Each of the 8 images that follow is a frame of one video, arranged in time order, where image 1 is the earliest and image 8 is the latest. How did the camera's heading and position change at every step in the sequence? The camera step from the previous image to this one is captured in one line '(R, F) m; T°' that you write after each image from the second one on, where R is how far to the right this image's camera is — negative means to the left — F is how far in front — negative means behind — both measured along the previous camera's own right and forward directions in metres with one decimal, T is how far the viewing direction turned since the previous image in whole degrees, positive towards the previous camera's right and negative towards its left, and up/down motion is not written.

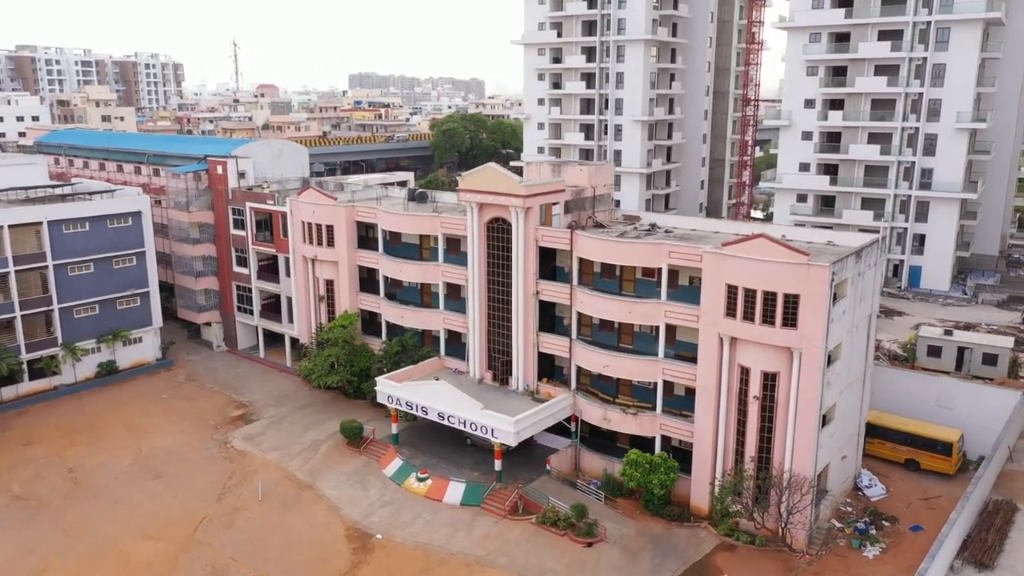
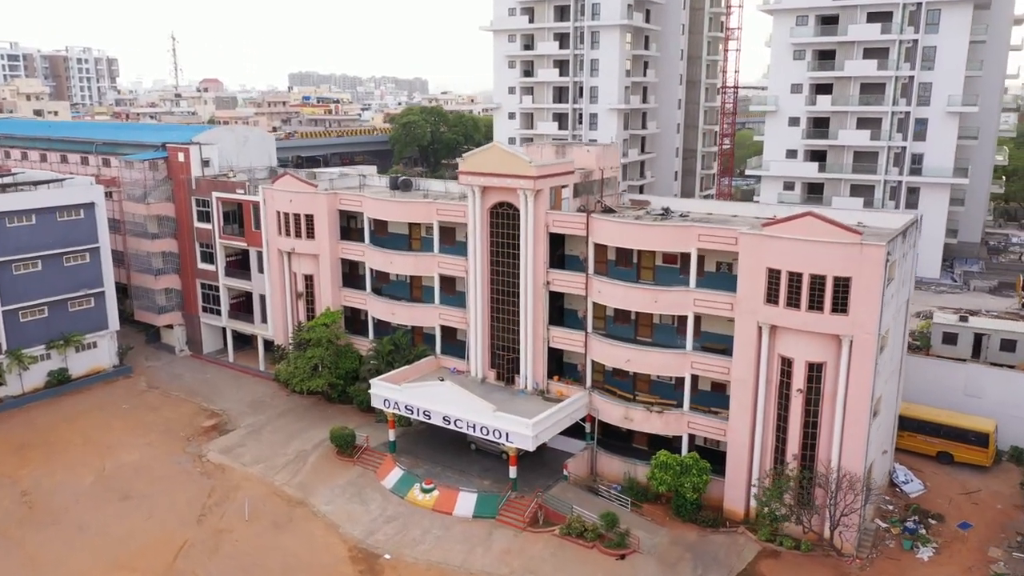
(-3.2, +3.7) m; +4°
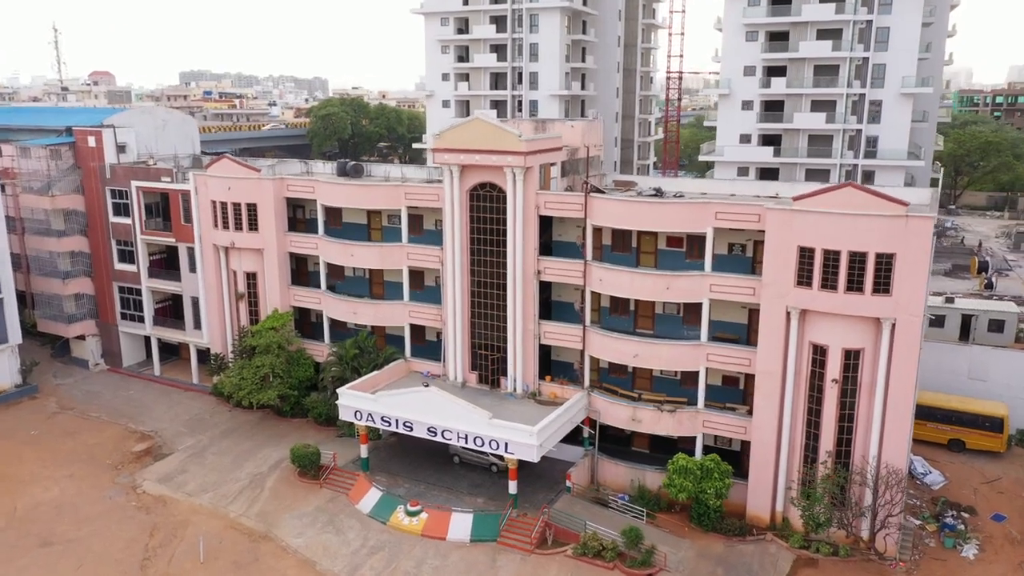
(-3.6, +4.7) m; +7°
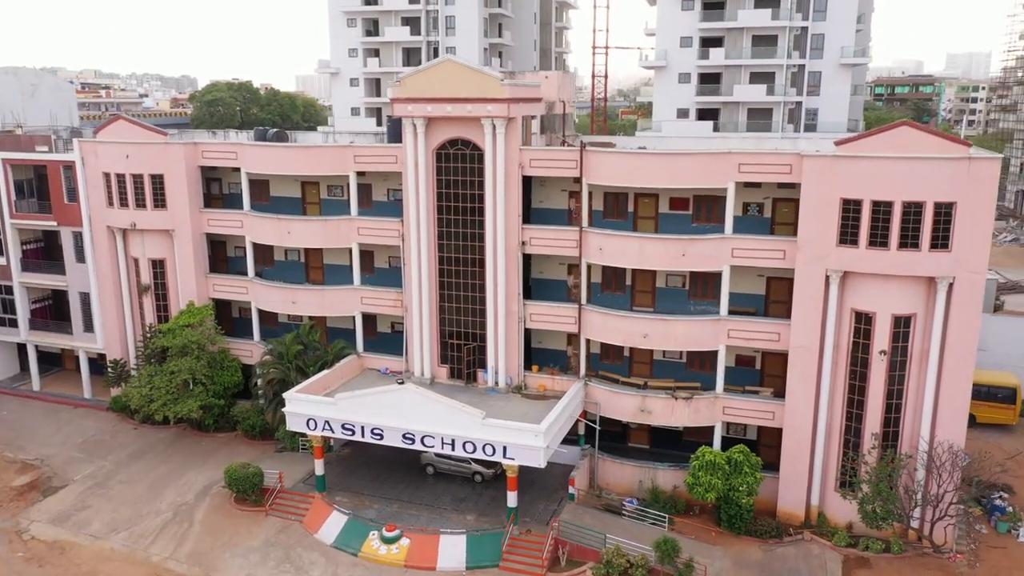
(-3.7, +5.9) m; +8°
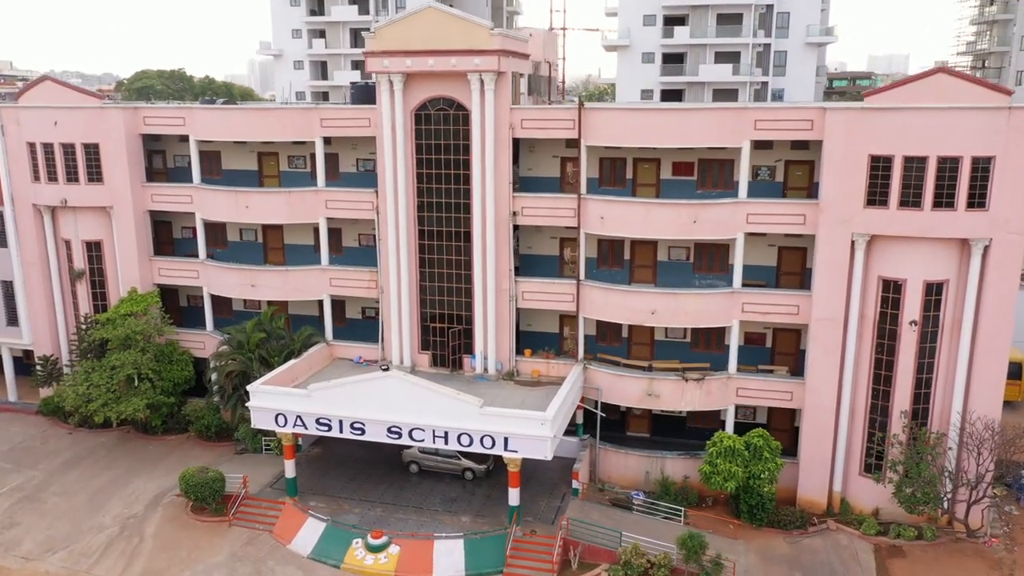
(-1.8, +3.1) m; +4°
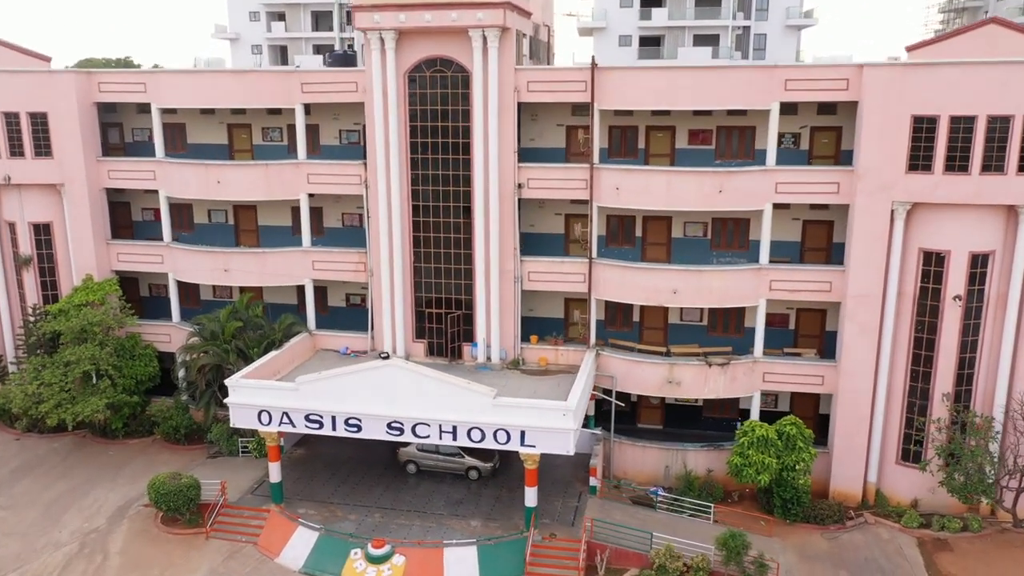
(-1.7, +2.6) m; +3°
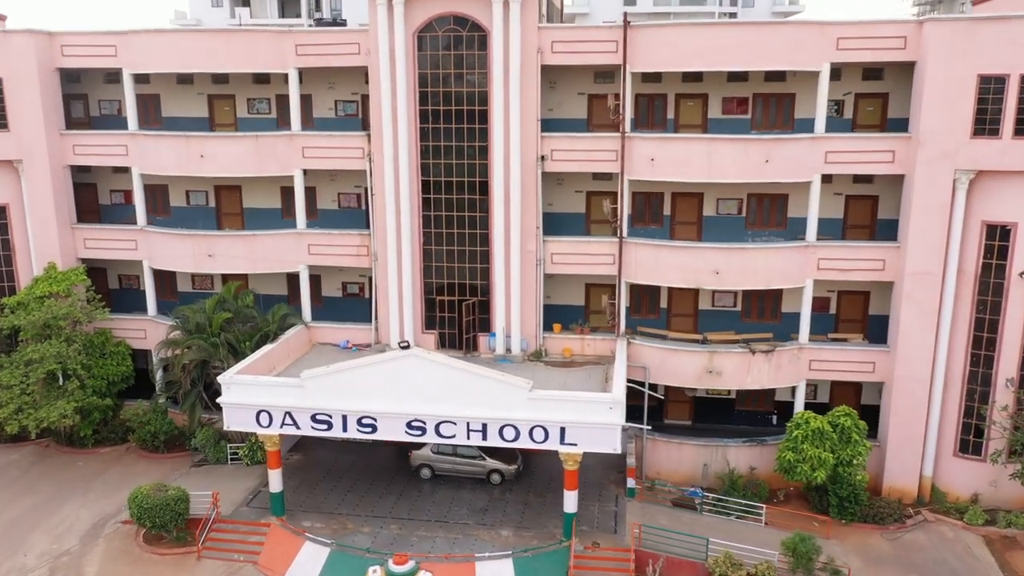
(-1.9, +2.5) m; +3°
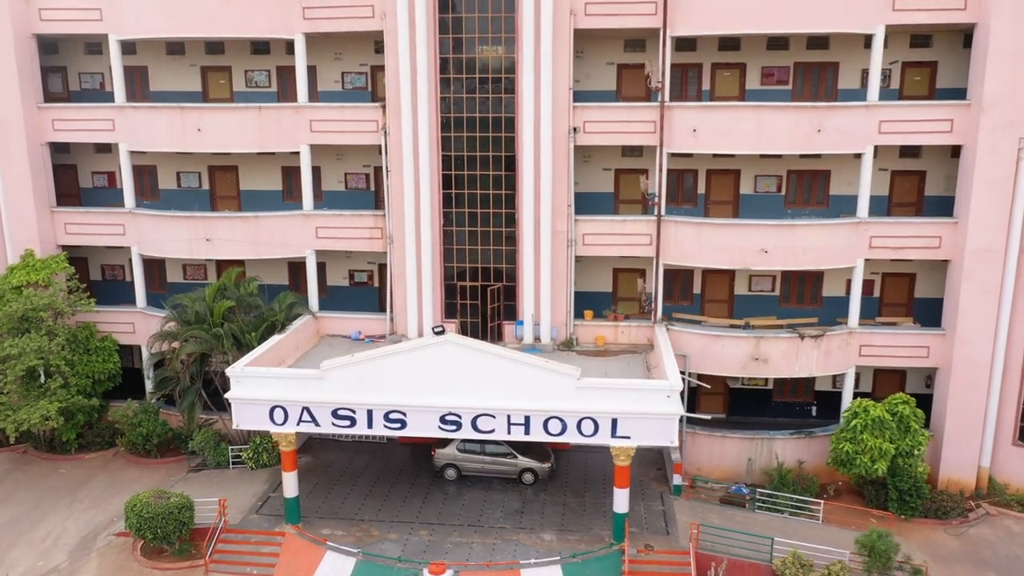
(-1.7, +1.9) m; +2°
